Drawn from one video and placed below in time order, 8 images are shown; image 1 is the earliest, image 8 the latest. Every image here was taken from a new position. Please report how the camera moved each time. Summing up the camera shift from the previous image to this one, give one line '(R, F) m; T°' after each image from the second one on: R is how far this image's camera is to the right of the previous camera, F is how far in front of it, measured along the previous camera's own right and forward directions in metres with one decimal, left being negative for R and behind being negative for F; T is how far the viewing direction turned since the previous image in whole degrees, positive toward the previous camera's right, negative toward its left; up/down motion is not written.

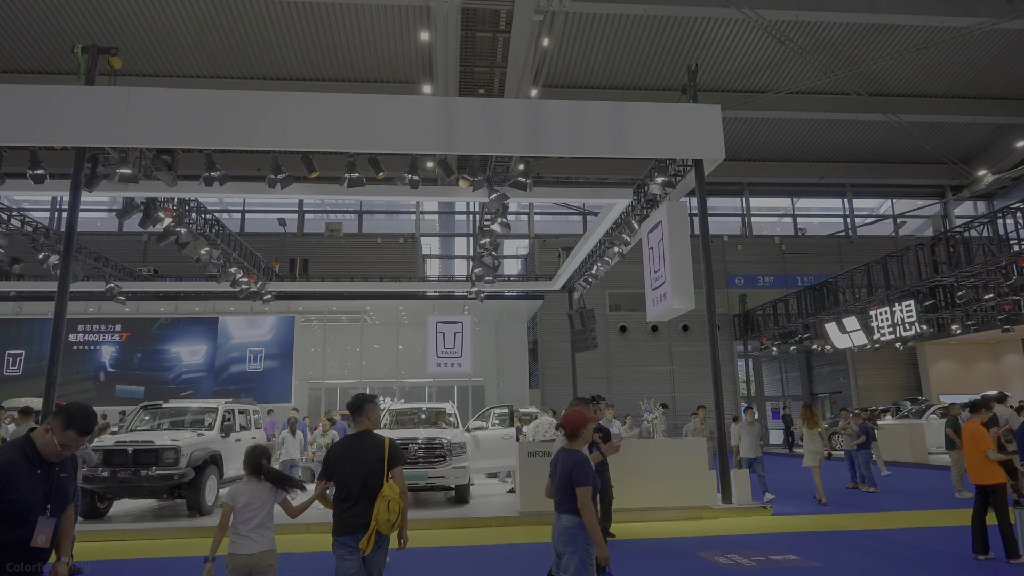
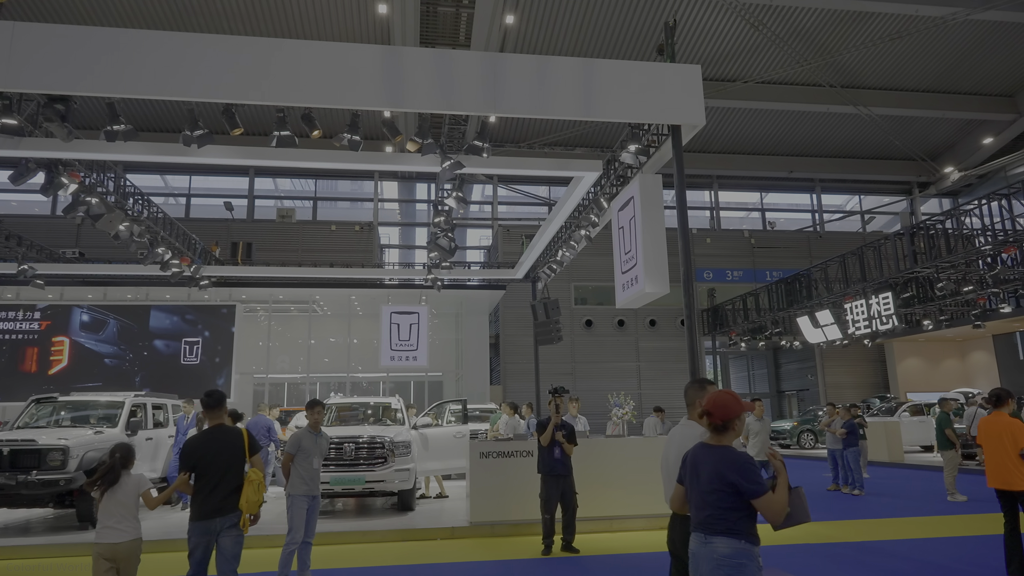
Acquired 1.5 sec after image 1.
(+0.1, +1.0) m; +3°
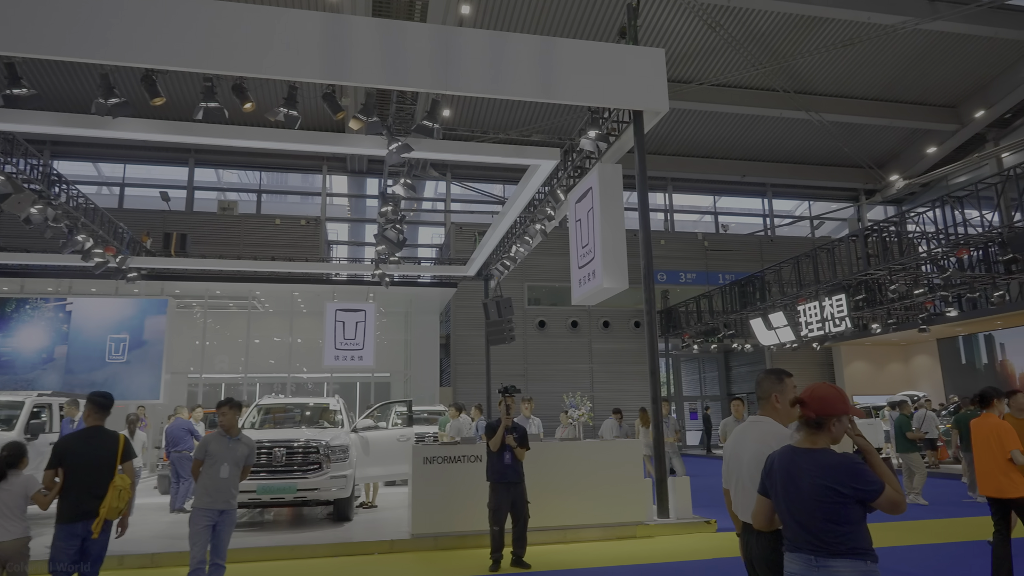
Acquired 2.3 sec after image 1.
(0.0, +0.5) m; +4°
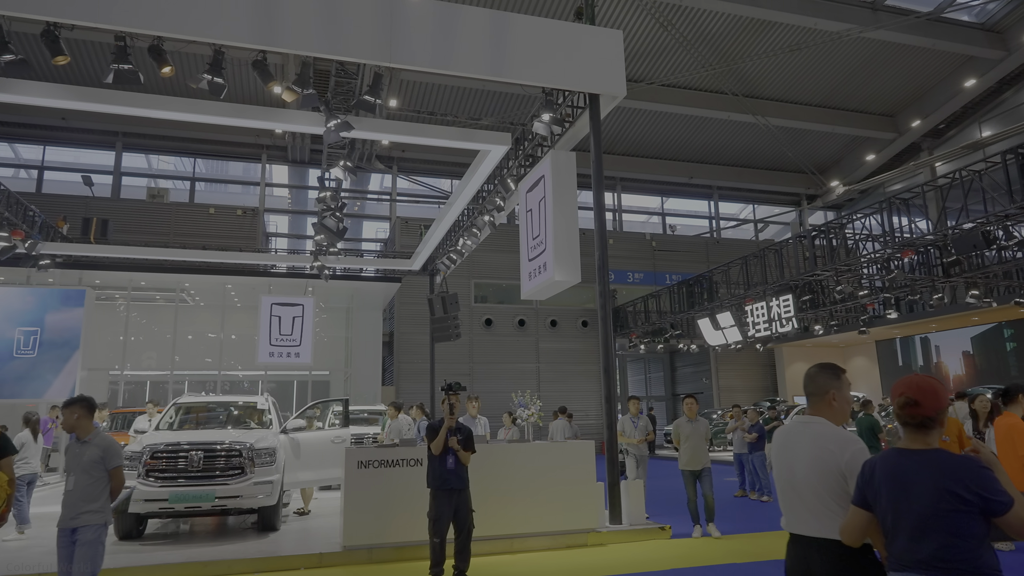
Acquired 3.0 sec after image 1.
(0.0, +0.5) m; +4°
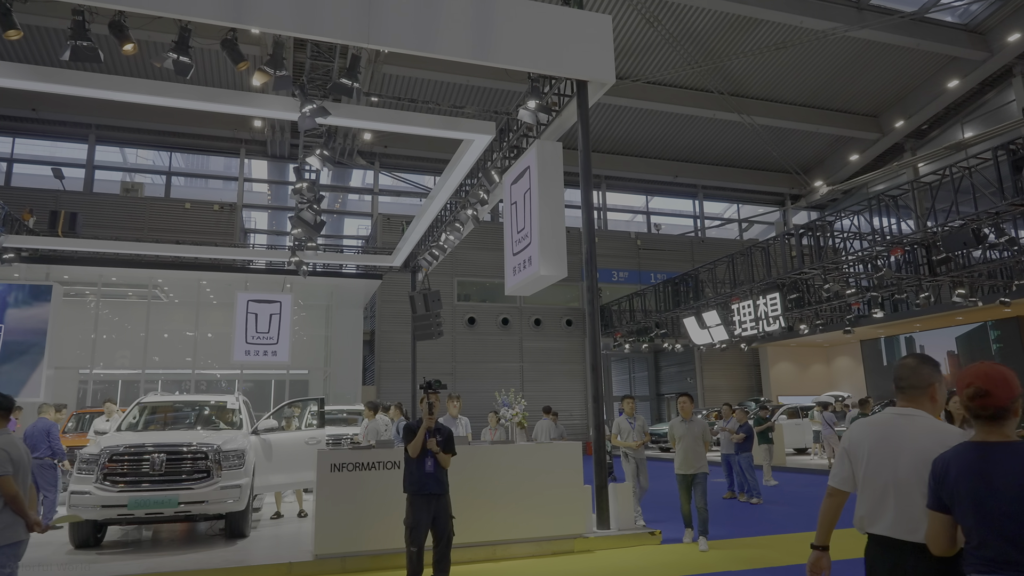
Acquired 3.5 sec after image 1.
(0.0, +0.3) m; +1°
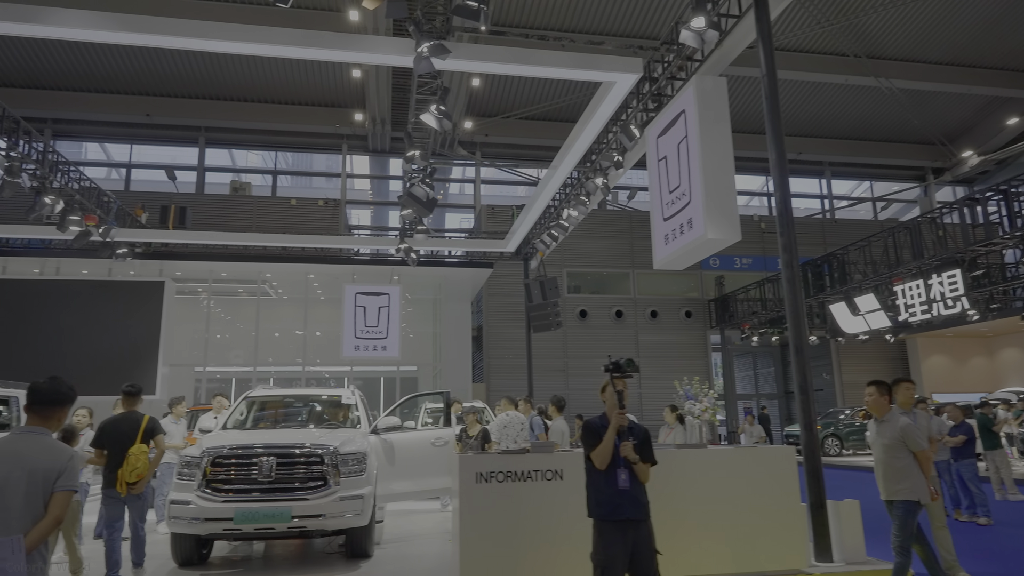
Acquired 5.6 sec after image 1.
(-0.6, +1.2) m; -8°
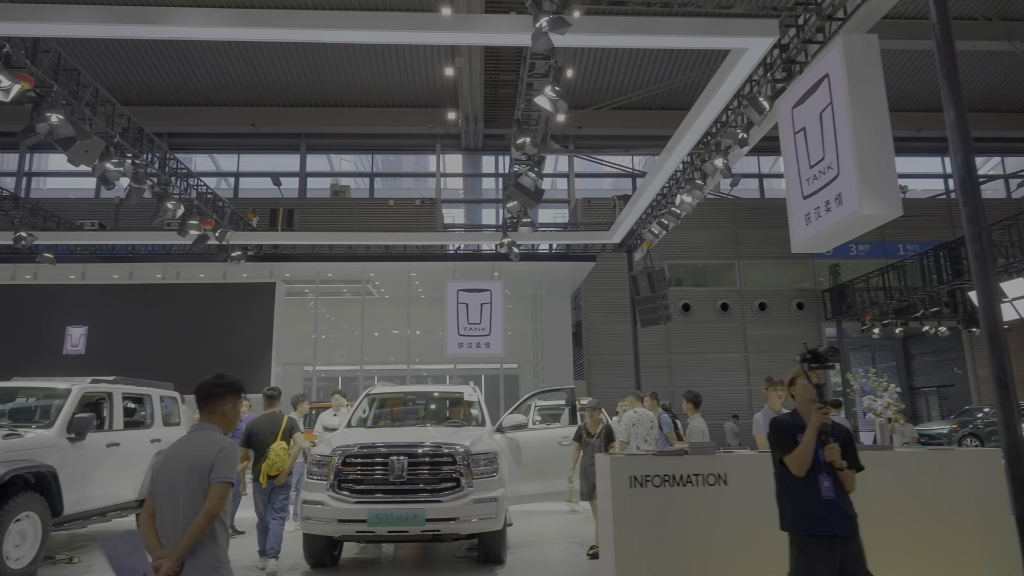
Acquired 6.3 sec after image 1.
(-0.3, +0.3) m; -7°
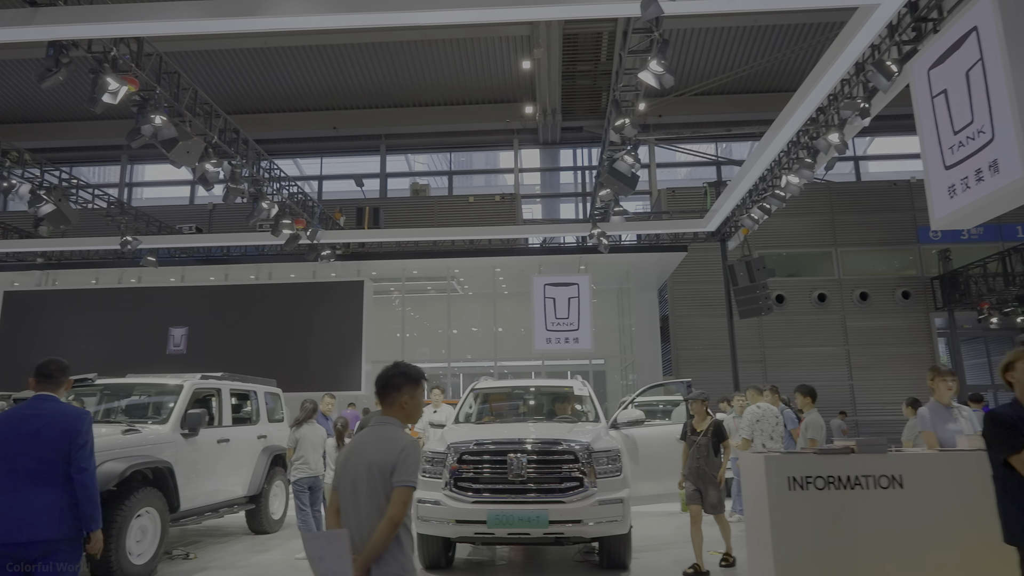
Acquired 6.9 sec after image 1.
(-0.3, +0.3) m; -6°
